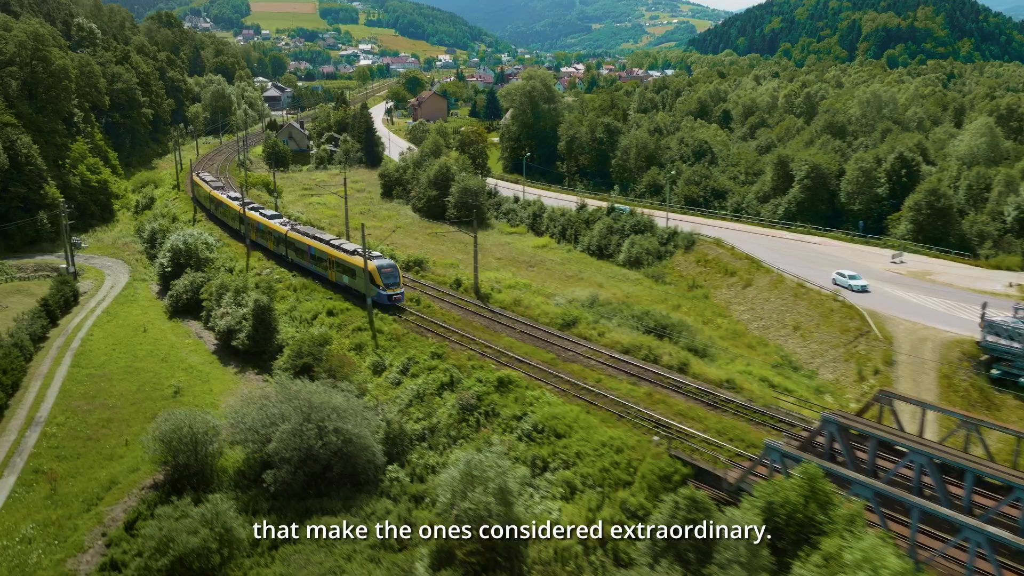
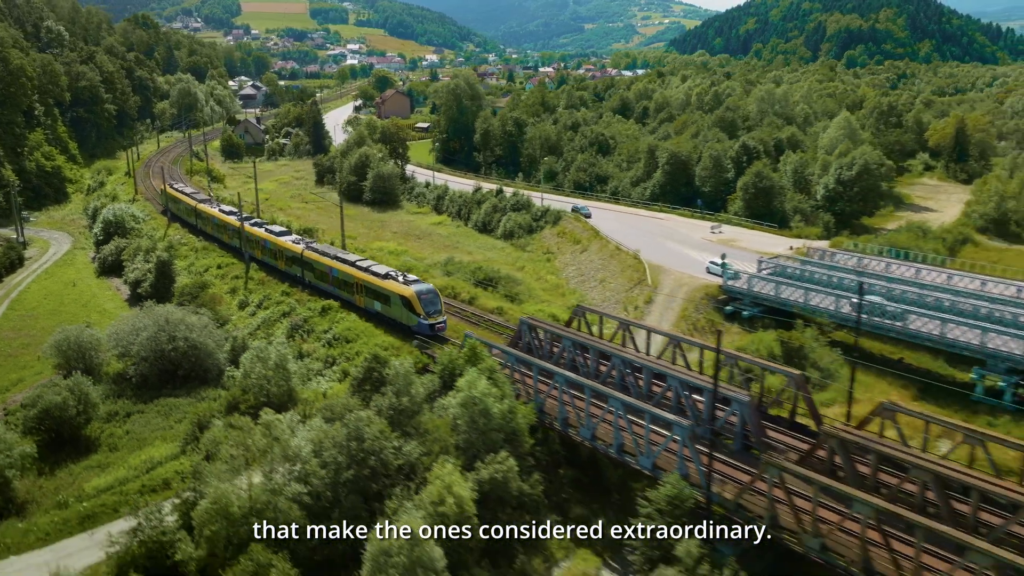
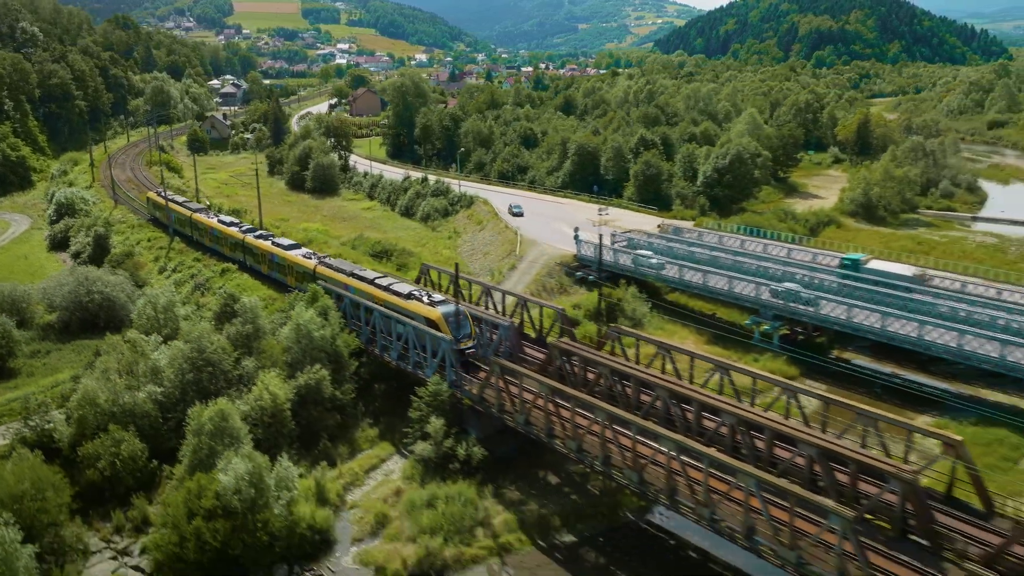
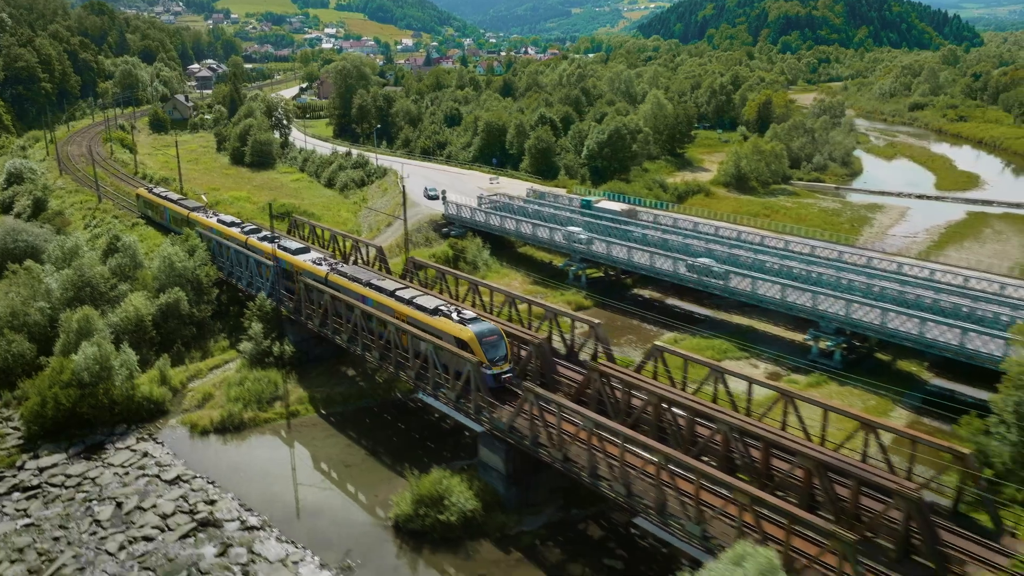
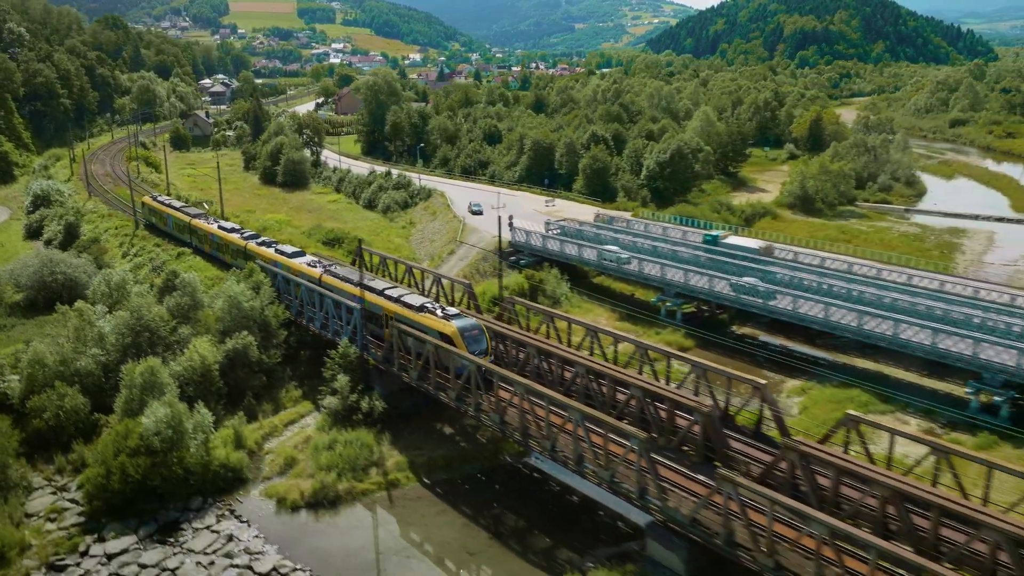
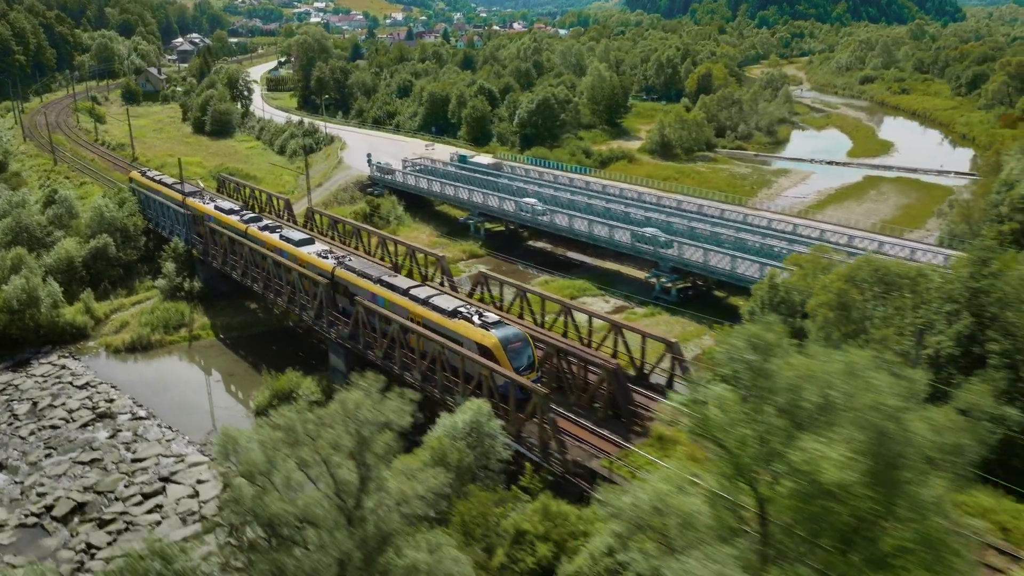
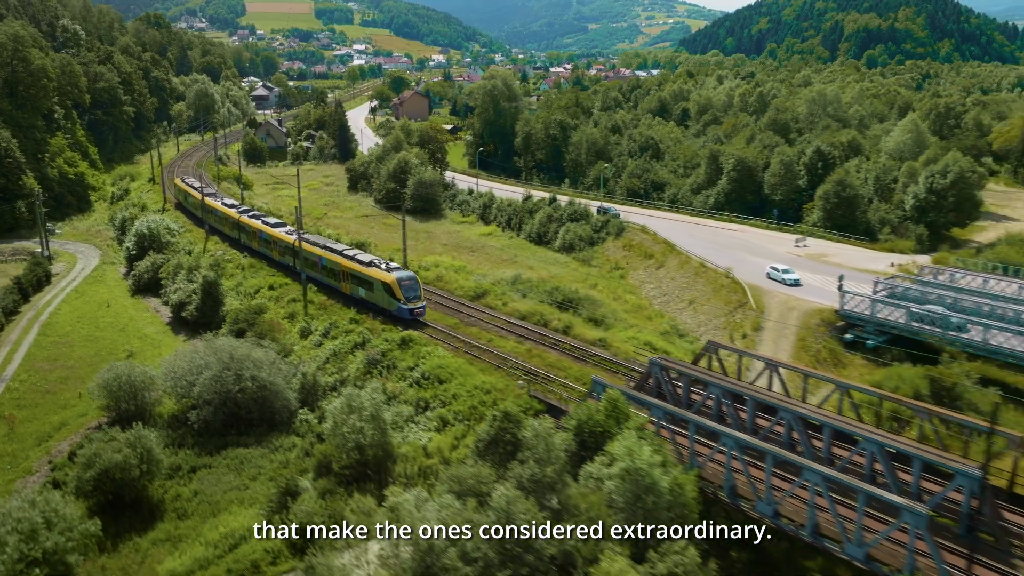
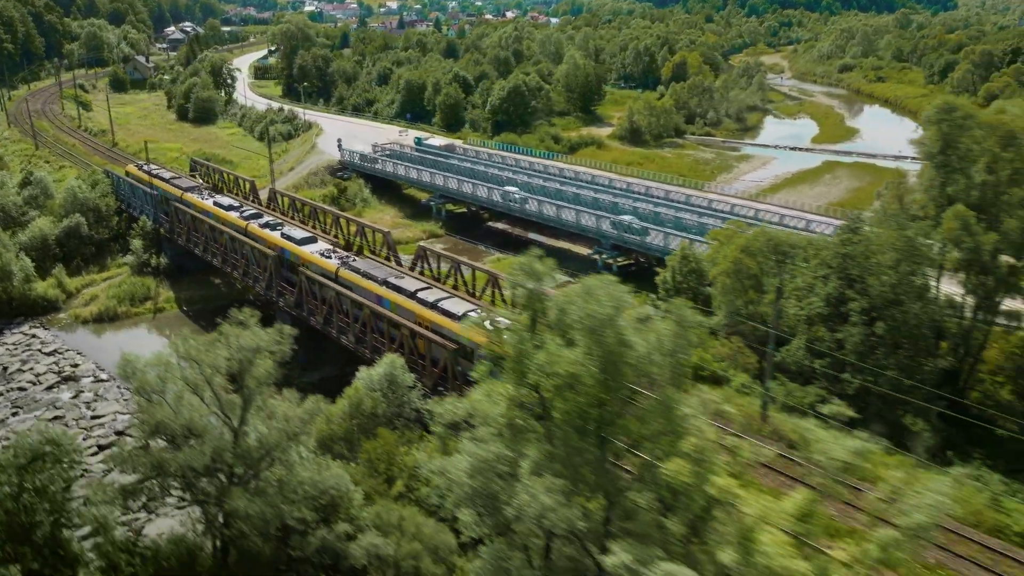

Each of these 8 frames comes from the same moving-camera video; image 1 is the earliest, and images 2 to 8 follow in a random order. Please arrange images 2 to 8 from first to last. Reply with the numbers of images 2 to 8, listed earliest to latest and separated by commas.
7, 2, 3, 5, 4, 6, 8
